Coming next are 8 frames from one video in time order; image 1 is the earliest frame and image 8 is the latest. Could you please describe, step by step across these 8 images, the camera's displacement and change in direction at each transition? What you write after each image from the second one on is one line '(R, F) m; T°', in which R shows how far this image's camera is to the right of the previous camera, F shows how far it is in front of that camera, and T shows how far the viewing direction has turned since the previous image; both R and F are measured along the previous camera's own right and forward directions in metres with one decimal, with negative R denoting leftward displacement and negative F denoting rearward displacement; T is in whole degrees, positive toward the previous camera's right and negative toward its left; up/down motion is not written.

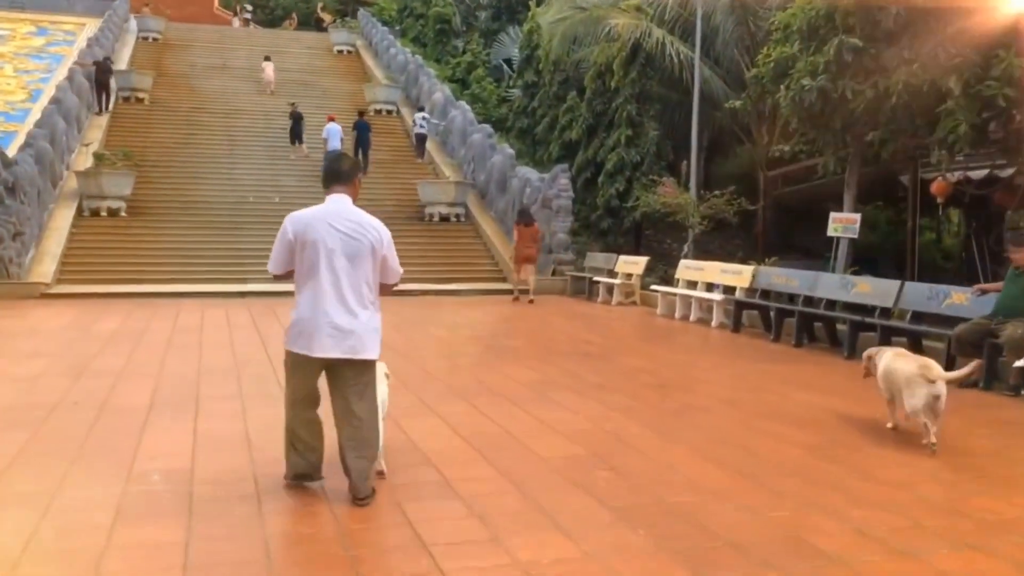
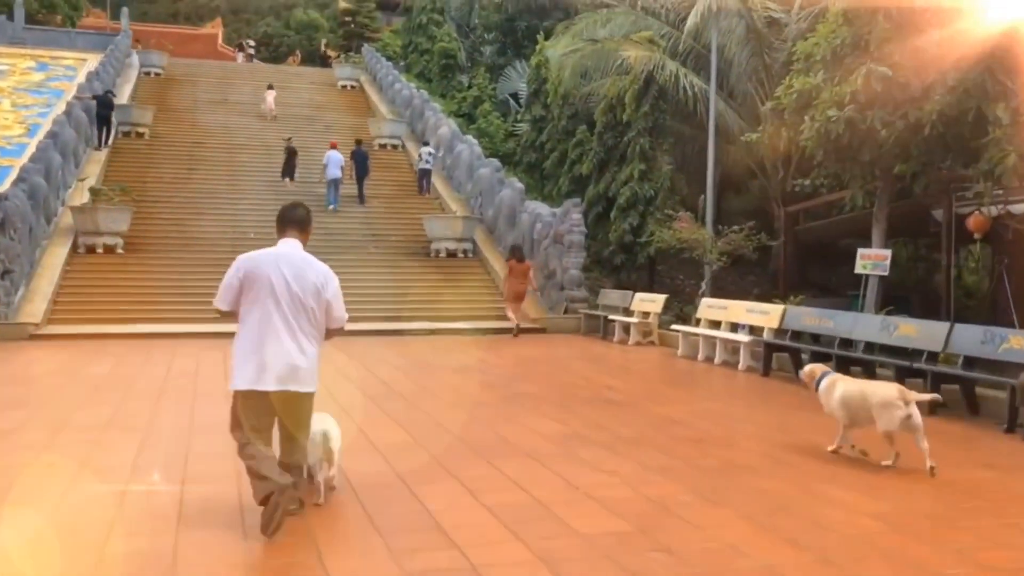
(-0.1, +0.5) m; 0°
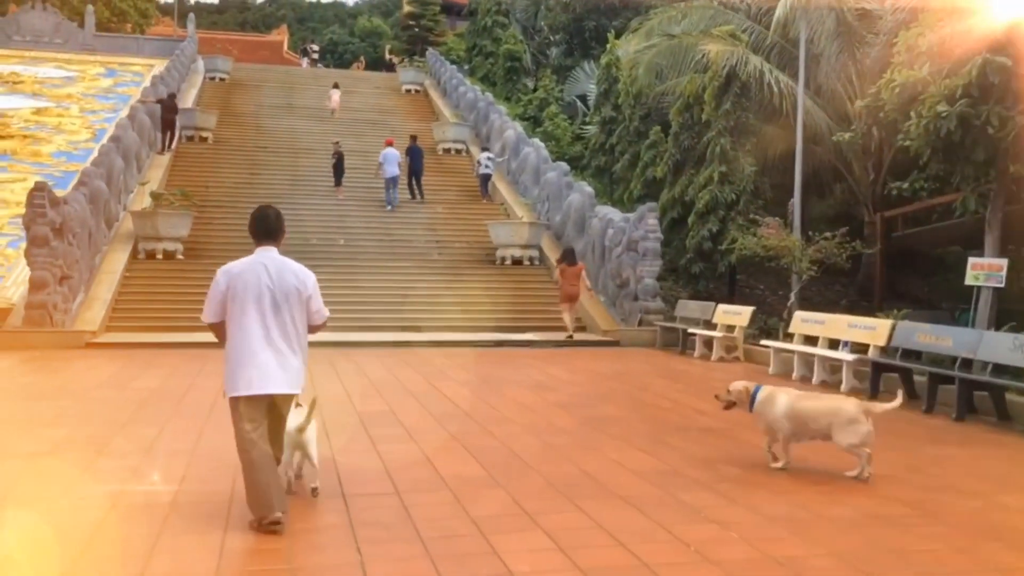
(-0.1, +0.6) m; -4°
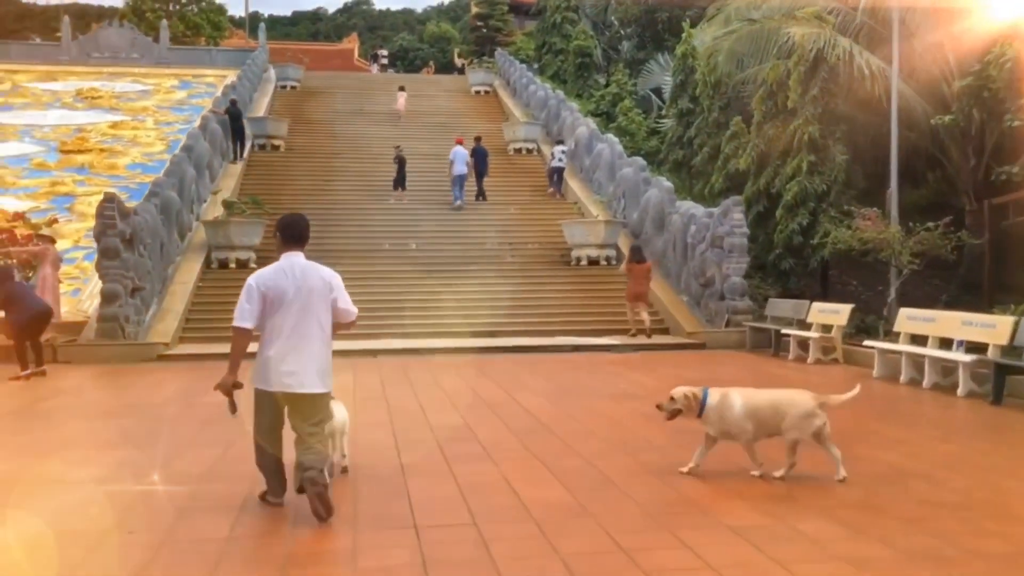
(-0.1, +0.5) m; -4°
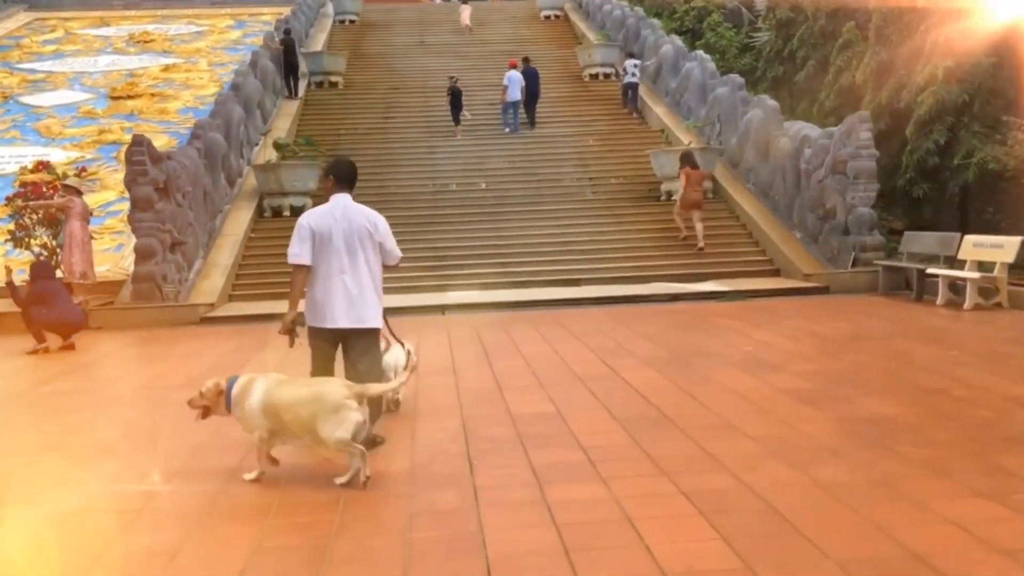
(-0.1, +1.3) m; -5°
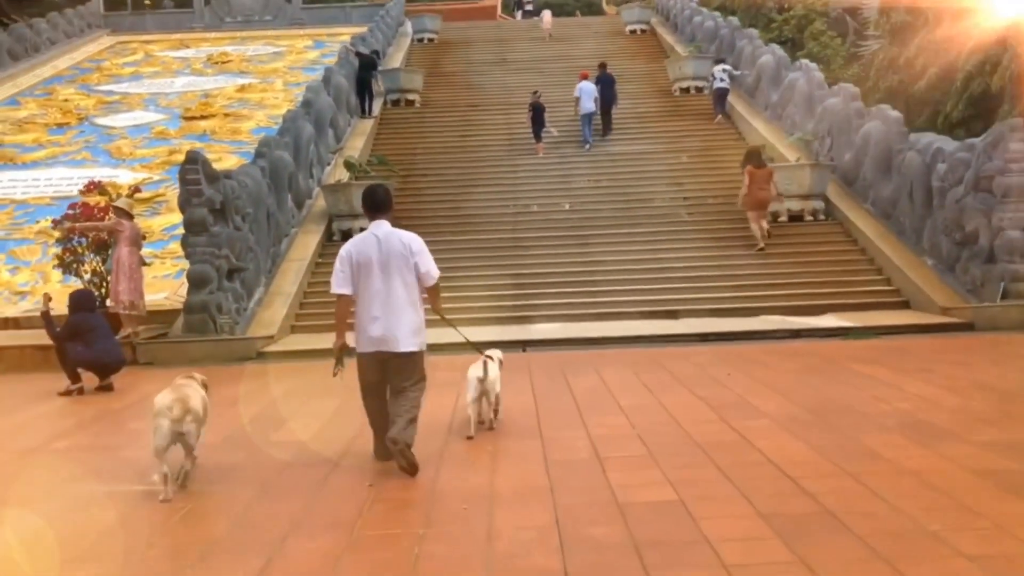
(-0.1, +1.0) m; -5°
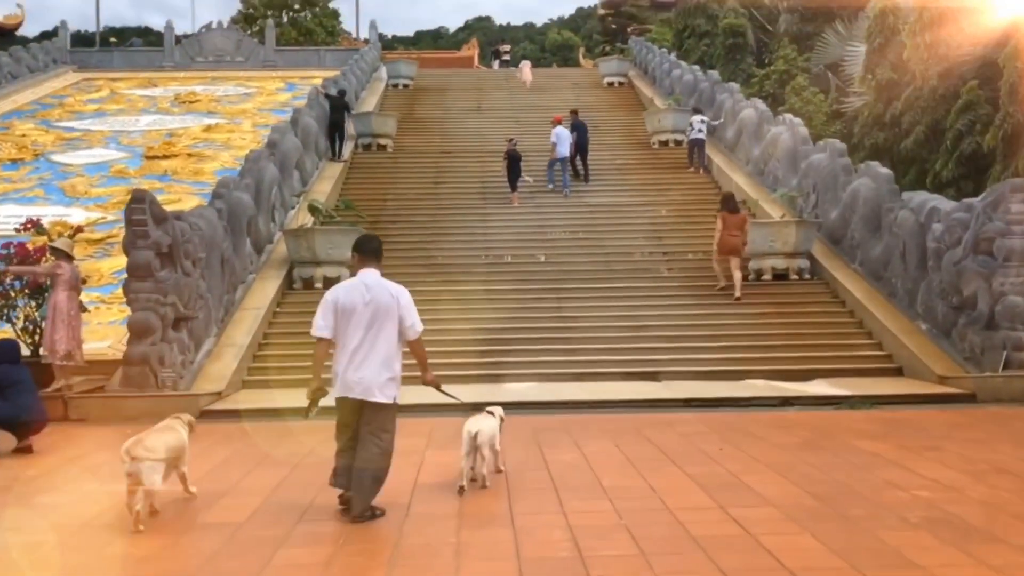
(0.0, +0.6) m; +2°
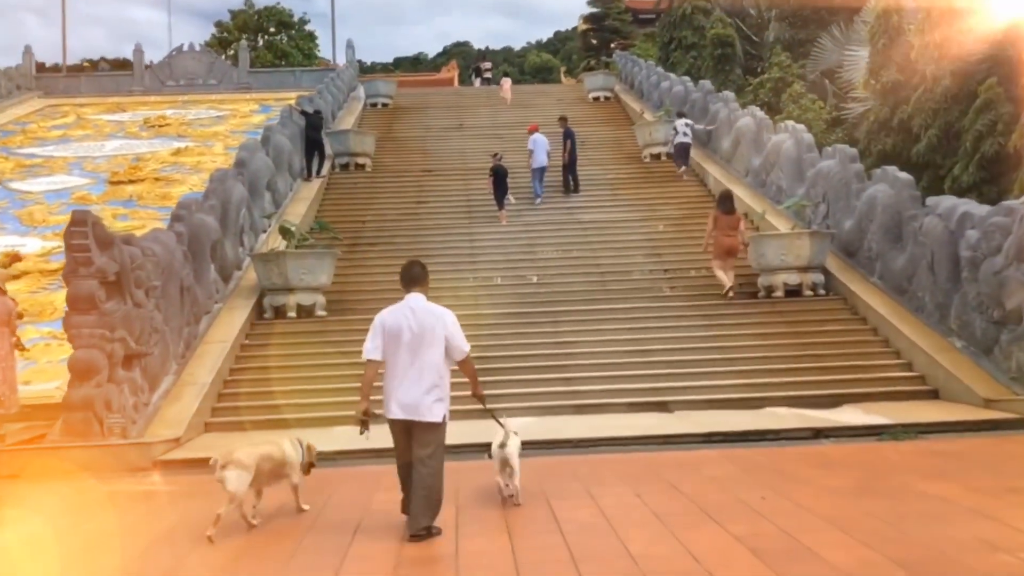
(-0.1, +0.8) m; +1°
